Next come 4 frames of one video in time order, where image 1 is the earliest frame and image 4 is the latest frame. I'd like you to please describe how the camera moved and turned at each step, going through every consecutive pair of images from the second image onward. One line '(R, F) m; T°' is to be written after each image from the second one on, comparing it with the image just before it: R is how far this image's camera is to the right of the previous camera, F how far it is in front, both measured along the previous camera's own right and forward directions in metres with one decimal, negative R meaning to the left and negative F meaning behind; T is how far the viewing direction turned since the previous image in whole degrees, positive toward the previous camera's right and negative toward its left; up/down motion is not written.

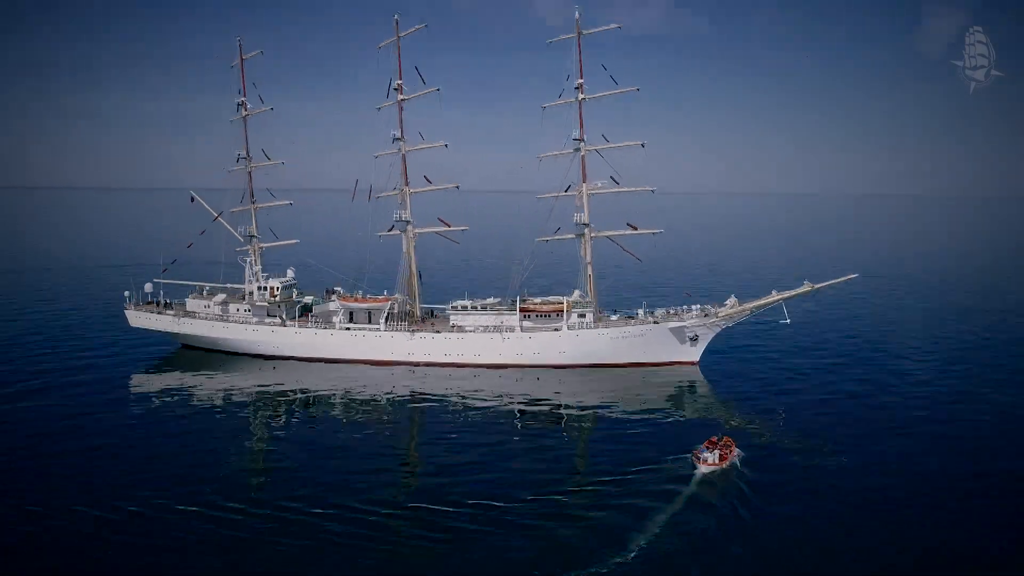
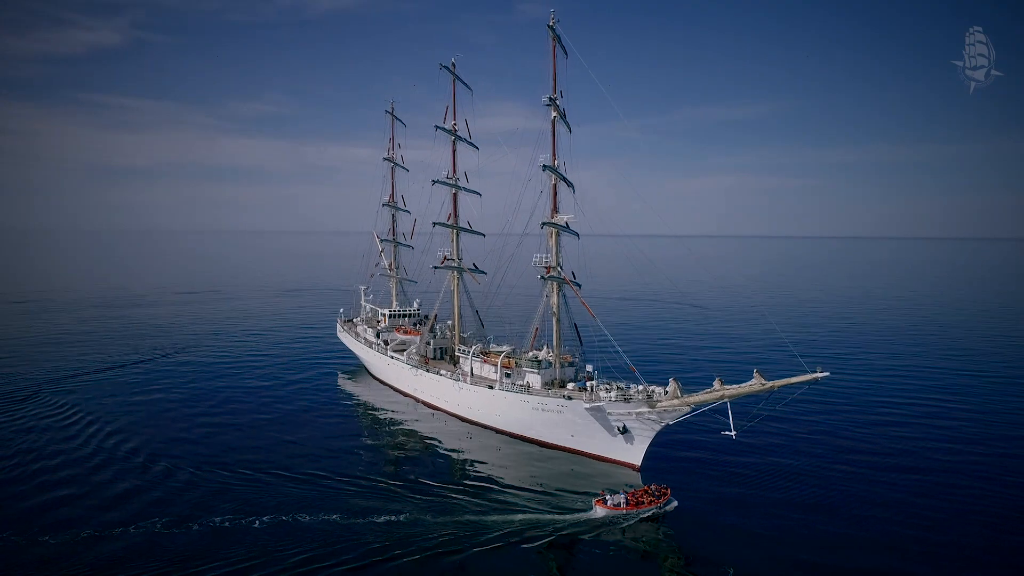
(+9.1, -0.5) m; -14°
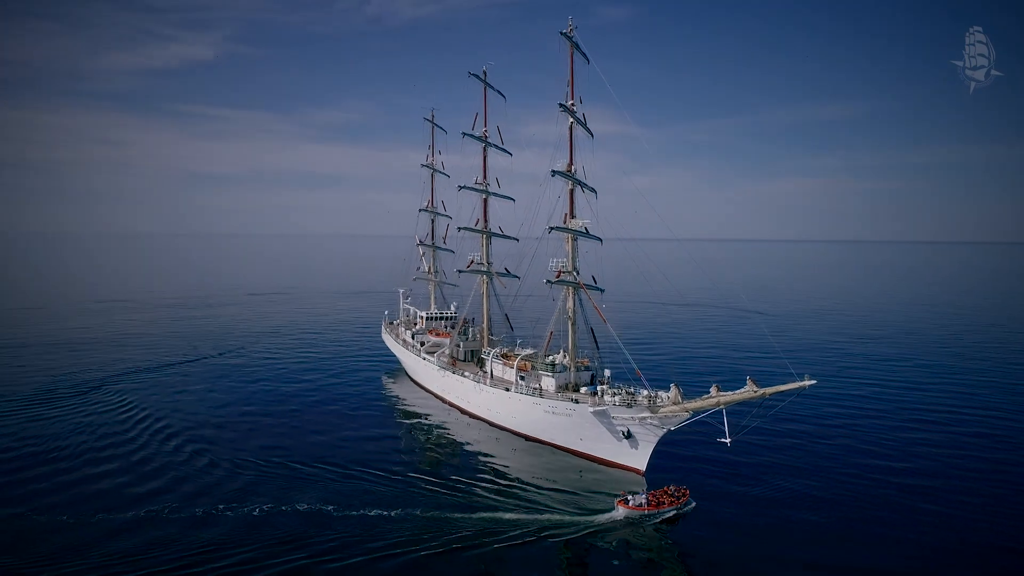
(+2.6, -0.7) m; -6°
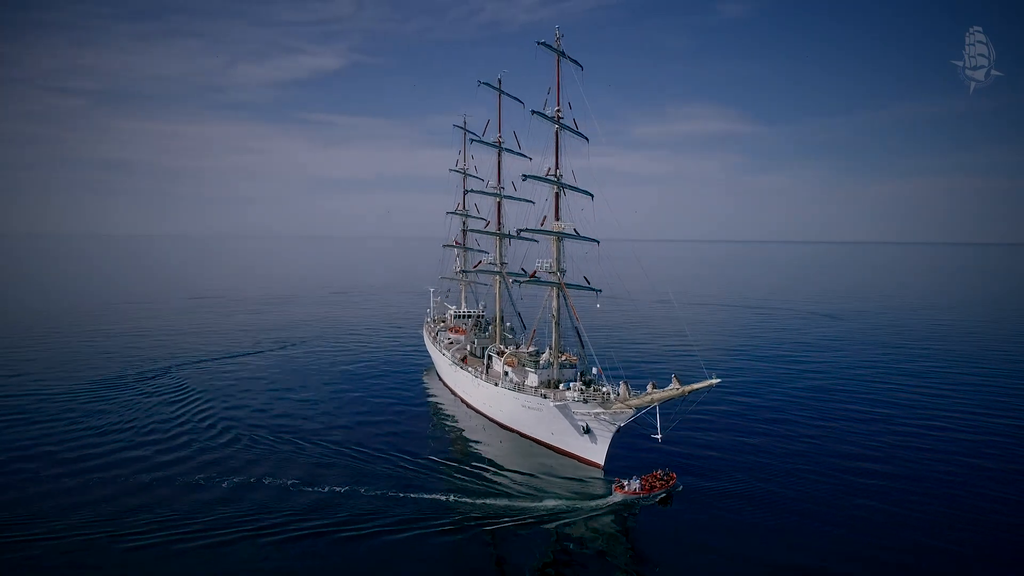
(+5.9, -1.6) m; -7°
